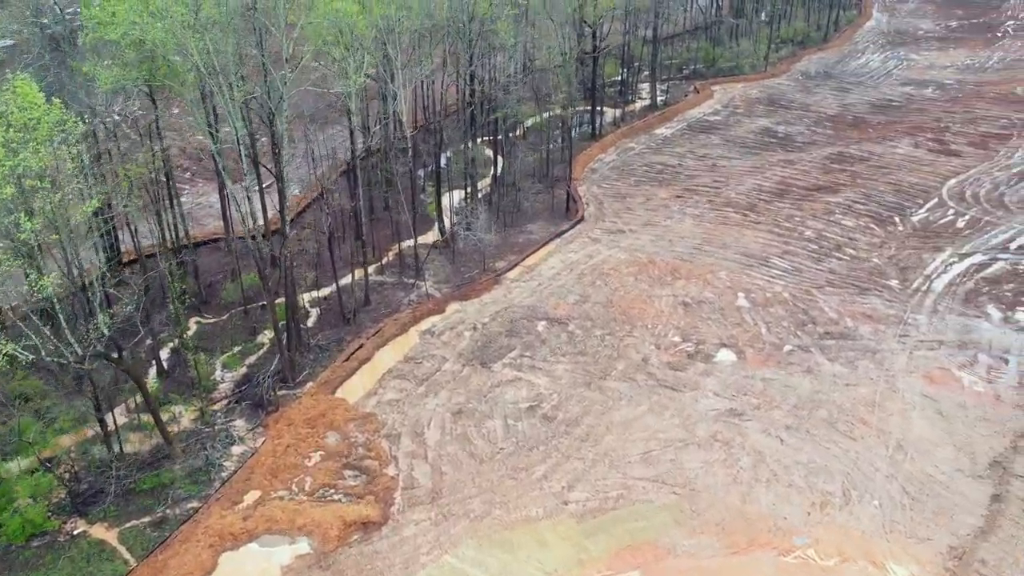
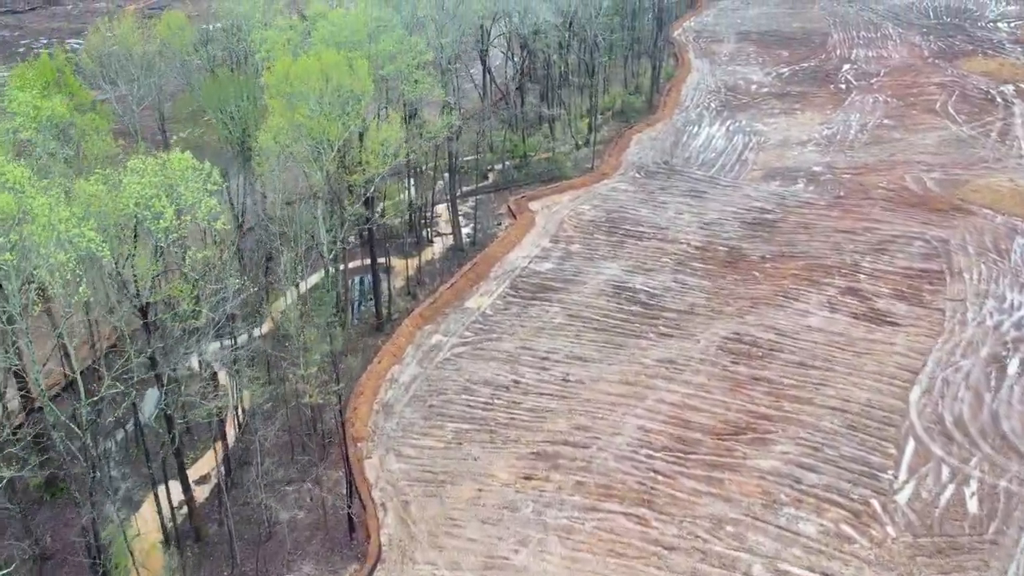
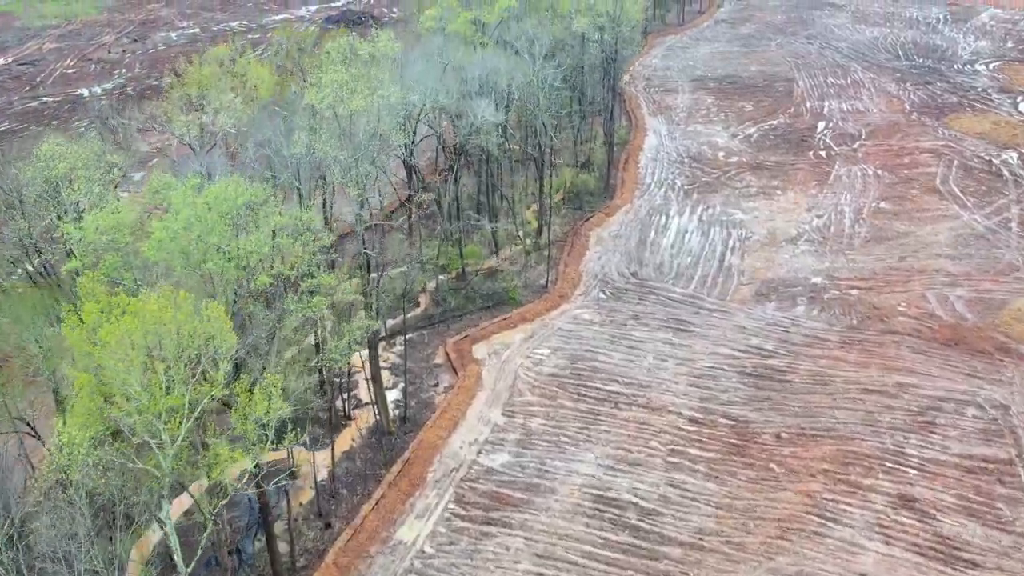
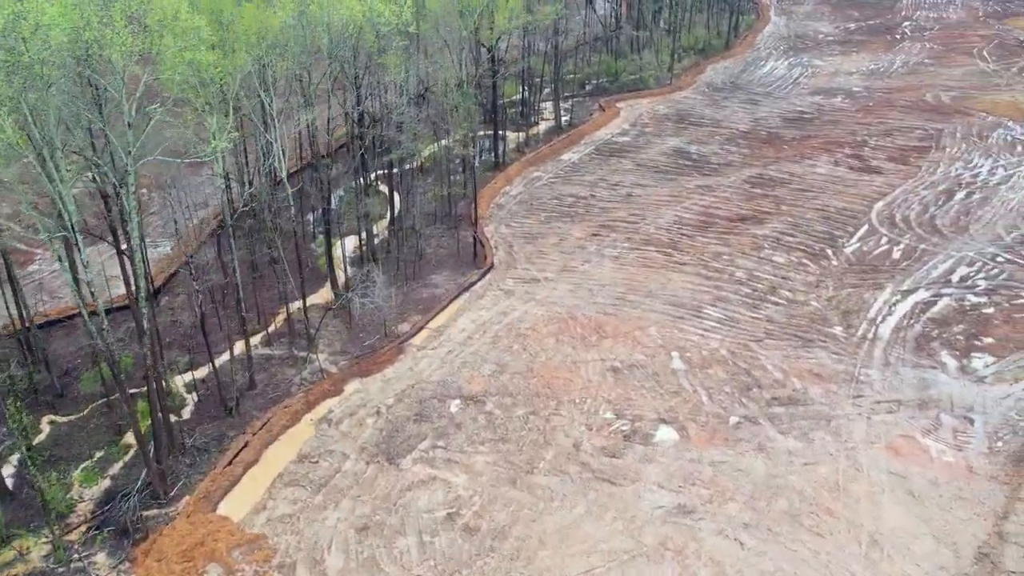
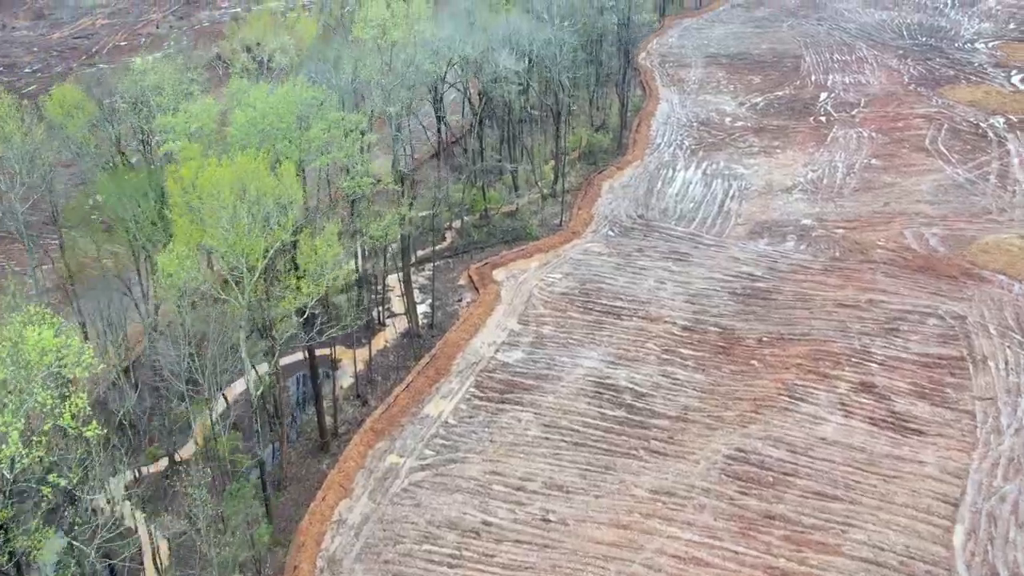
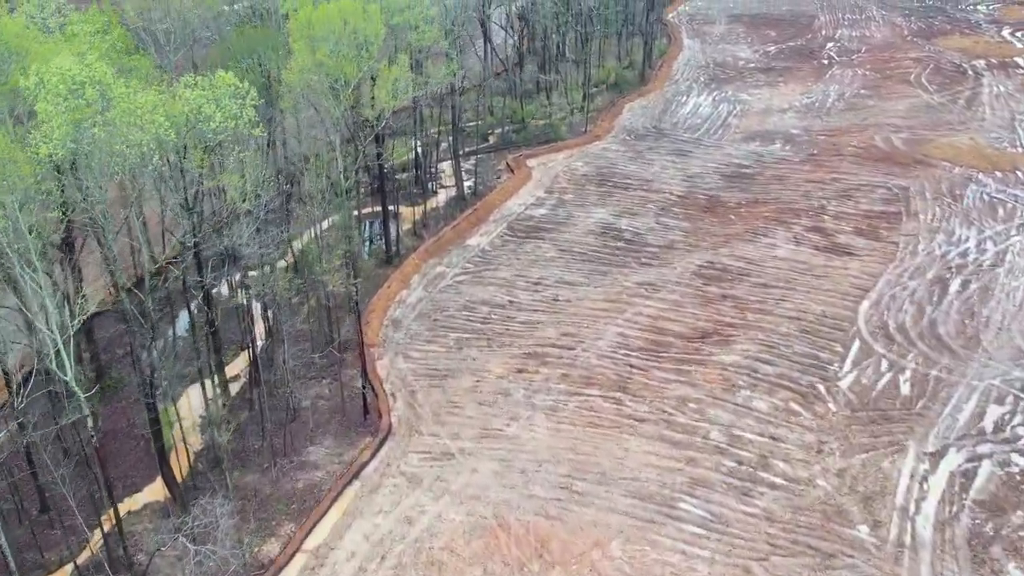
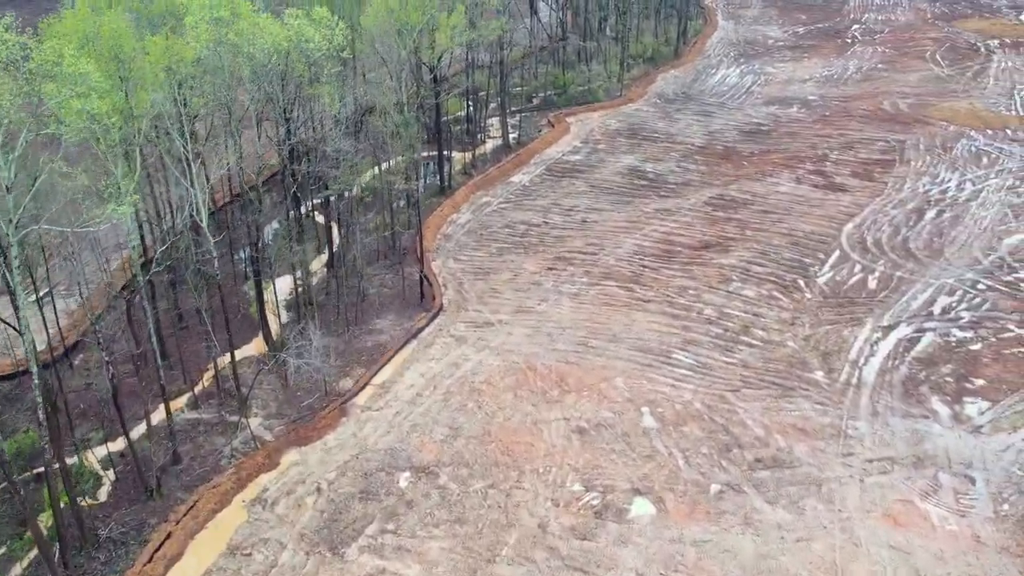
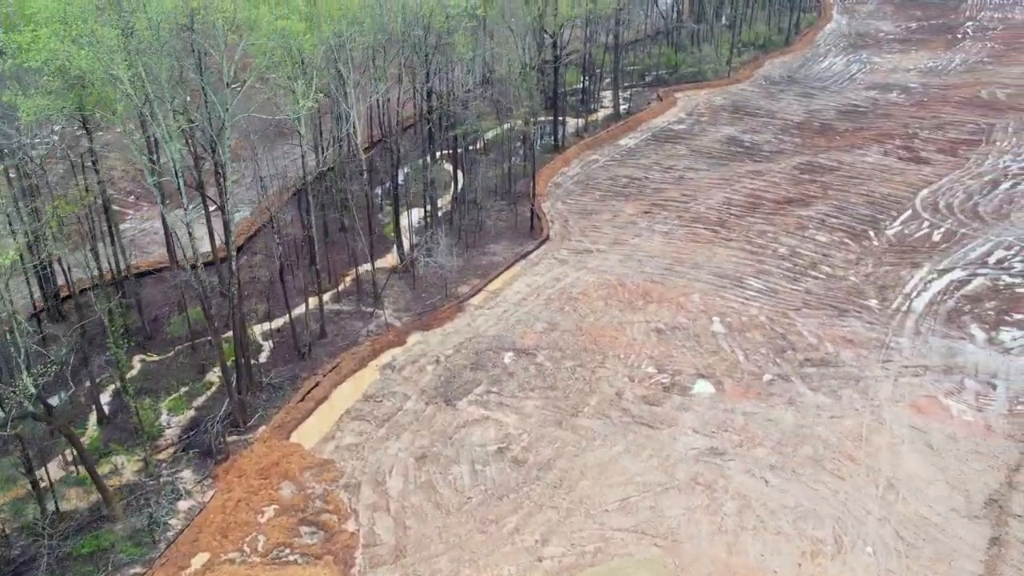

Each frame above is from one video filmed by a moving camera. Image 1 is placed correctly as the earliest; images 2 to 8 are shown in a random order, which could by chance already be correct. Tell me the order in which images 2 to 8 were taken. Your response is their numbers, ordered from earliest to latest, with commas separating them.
8, 4, 7, 6, 2, 5, 3
